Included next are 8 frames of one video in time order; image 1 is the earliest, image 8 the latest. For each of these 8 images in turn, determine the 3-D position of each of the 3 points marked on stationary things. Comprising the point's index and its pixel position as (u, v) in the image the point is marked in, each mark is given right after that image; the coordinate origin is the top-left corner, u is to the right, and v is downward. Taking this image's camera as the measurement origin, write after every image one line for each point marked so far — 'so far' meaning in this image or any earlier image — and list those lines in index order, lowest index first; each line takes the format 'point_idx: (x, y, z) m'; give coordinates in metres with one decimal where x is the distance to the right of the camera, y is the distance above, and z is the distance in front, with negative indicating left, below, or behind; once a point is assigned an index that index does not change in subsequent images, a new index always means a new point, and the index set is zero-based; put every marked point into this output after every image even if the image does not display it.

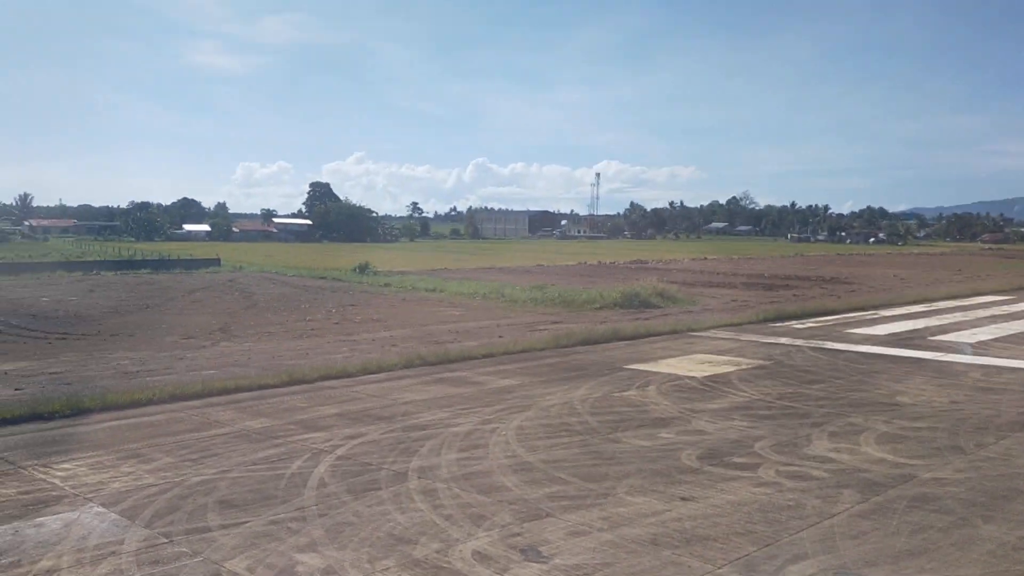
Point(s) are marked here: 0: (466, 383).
0: (-0.7, -1.5, +14.5) m
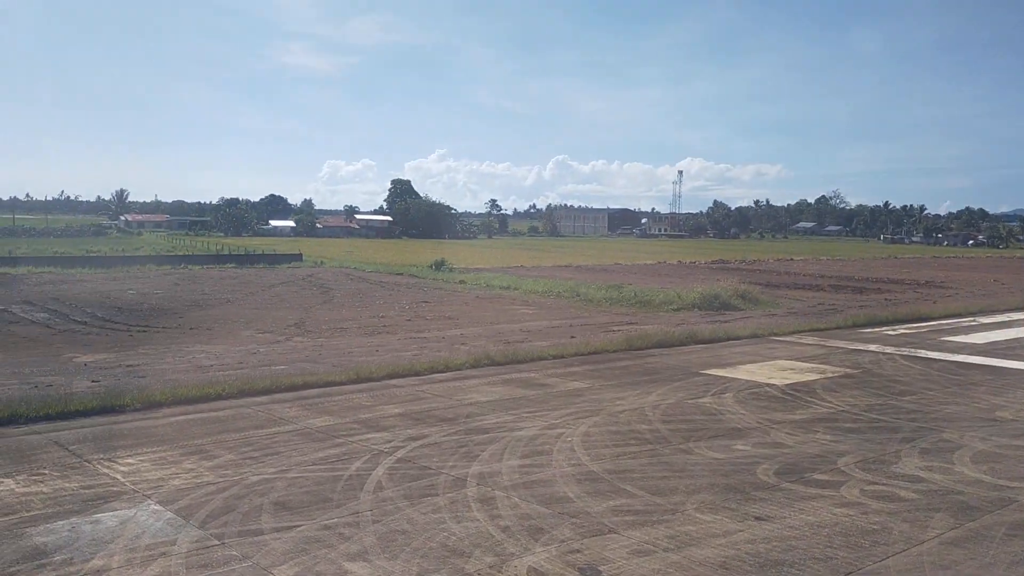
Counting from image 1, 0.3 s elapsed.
0: (+0.4, -1.5, +14.1) m
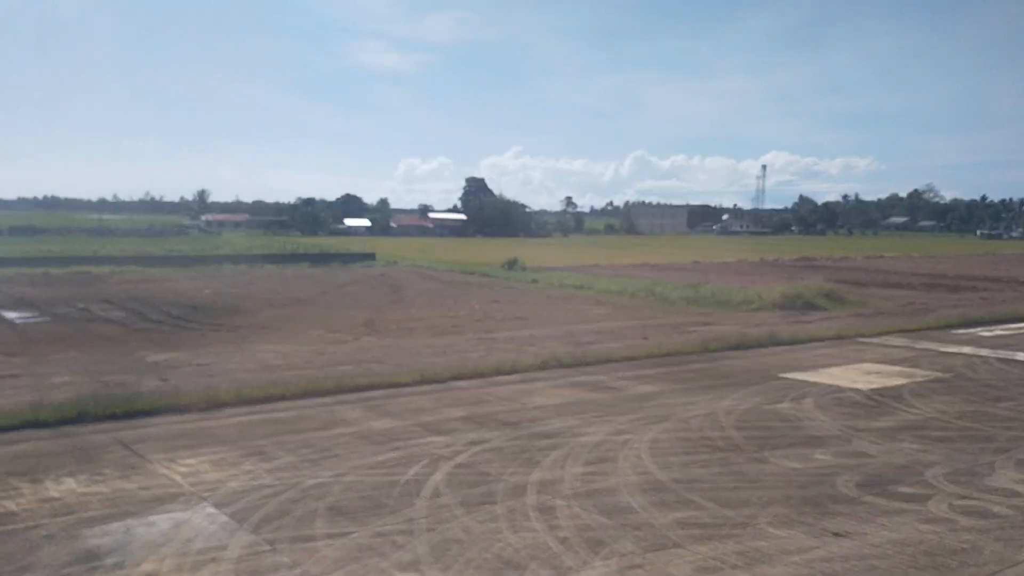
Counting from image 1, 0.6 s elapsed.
0: (+1.3, -1.5, +13.8) m
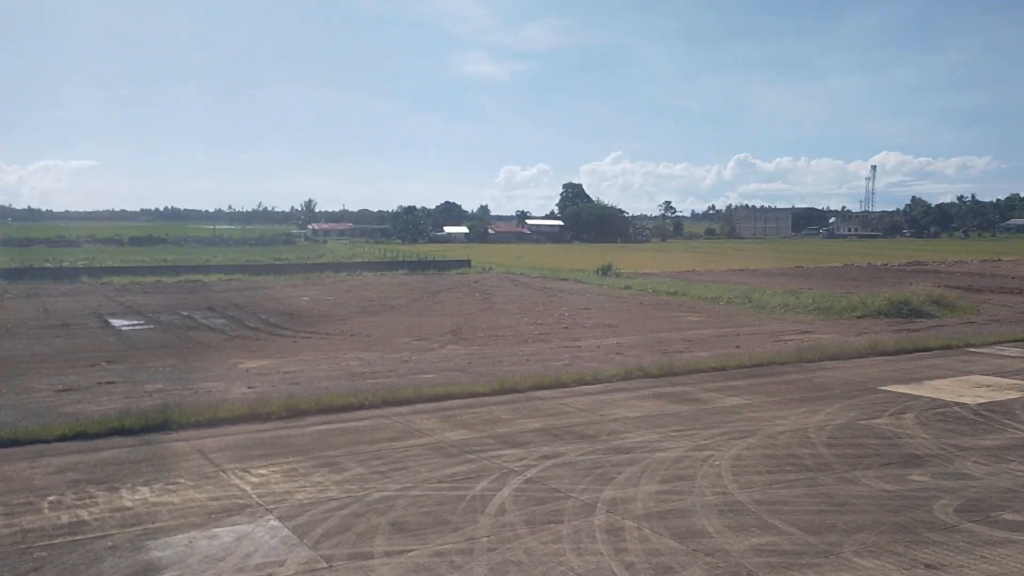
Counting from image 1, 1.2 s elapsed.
0: (+2.5, -1.6, +13.3) m
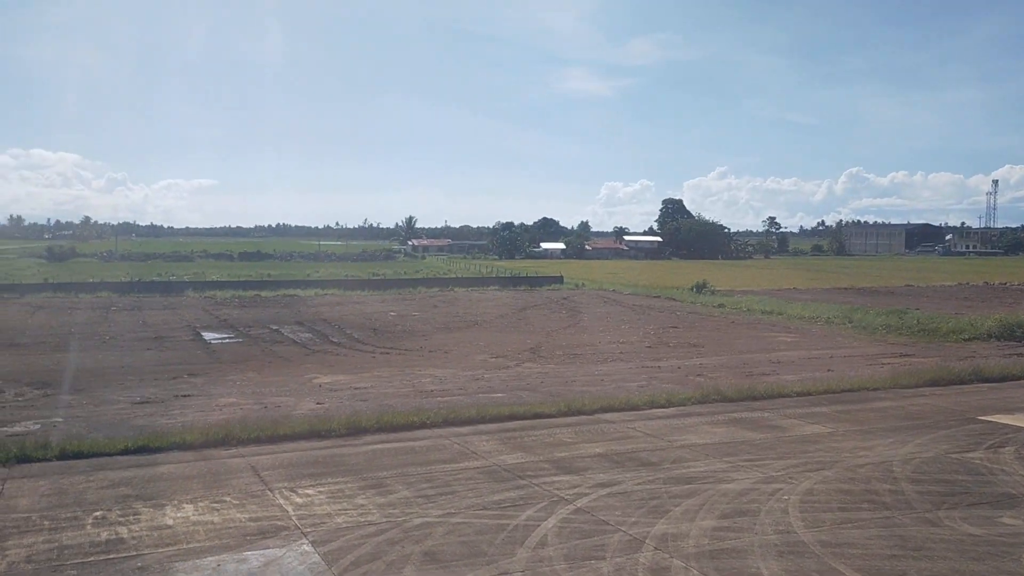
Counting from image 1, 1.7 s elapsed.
0: (+3.4, -1.9, +12.5) m
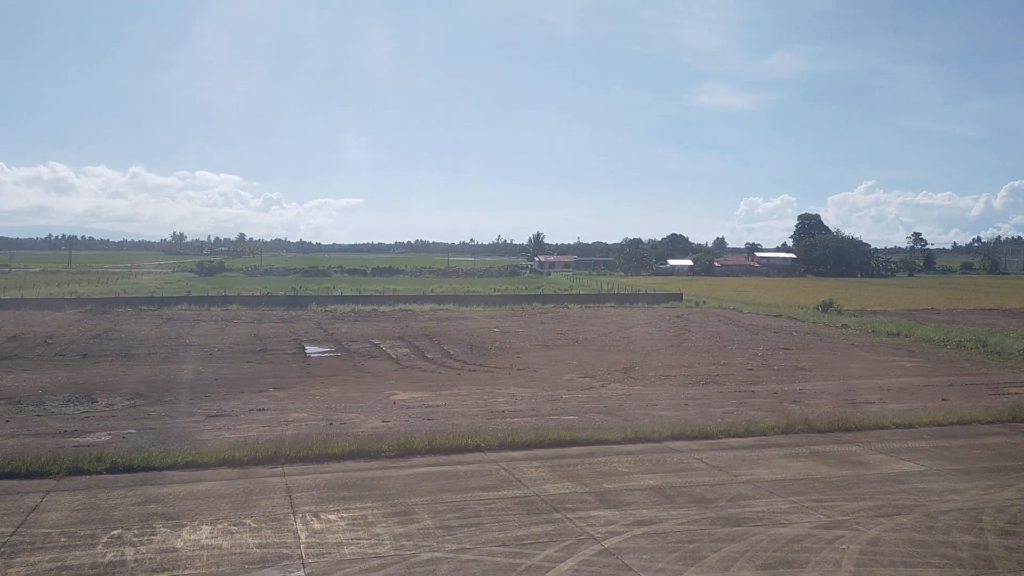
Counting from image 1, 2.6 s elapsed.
0: (+4.2, -2.2, +11.4) m
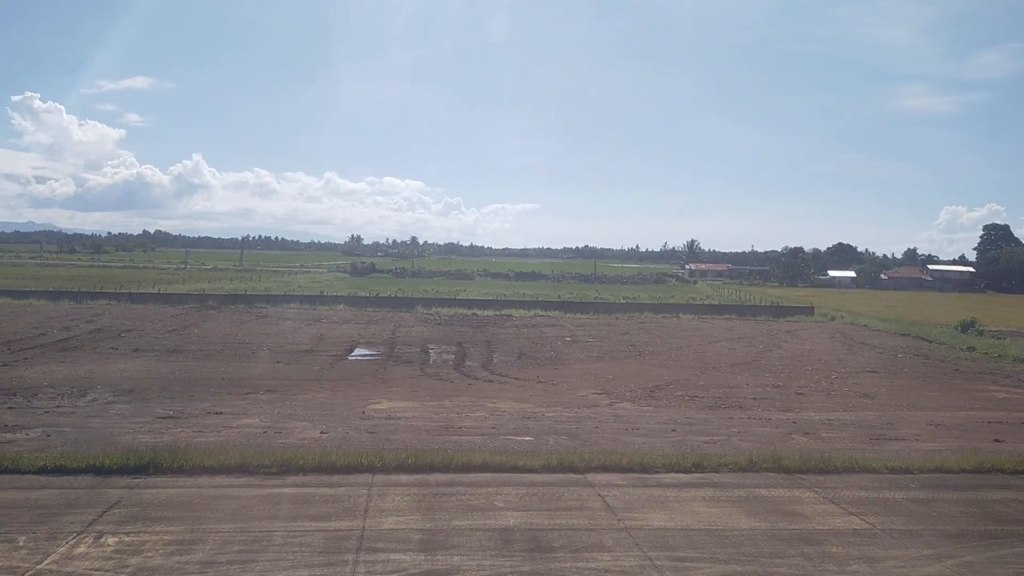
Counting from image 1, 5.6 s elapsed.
0: (+2.8, -2.3, +9.6) m
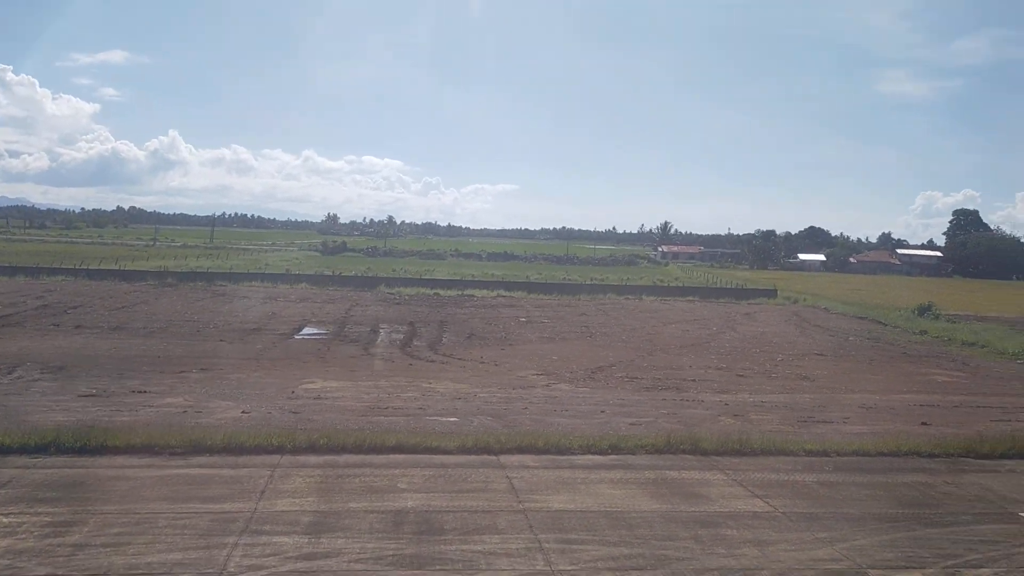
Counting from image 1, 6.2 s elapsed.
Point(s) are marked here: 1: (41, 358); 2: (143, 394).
0: (+1.8, -2.2, +9.6) m
1: (-9.2, -1.4, +17.9) m
2: (-5.8, -1.7, +14.5) m
